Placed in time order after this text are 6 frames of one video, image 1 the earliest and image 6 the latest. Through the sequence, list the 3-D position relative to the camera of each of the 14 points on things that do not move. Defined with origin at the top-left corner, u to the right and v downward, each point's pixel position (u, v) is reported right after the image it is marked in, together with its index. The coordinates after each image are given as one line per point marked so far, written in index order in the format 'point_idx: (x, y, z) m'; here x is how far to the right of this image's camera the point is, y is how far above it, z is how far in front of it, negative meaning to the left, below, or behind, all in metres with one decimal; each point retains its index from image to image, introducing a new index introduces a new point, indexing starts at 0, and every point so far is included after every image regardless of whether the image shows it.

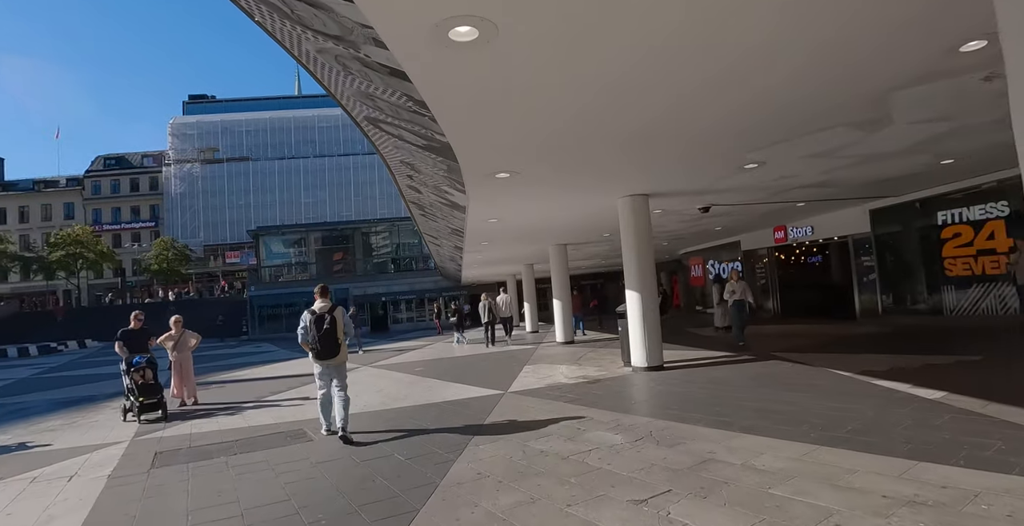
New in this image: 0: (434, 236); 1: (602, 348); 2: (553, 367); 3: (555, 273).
0: (-2.4, +0.8, +17.8) m
1: (+2.4, -2.2, +14.5) m
2: (+0.9, -2.3, +12.3) m
3: (+1.4, -0.4, +18.2) m
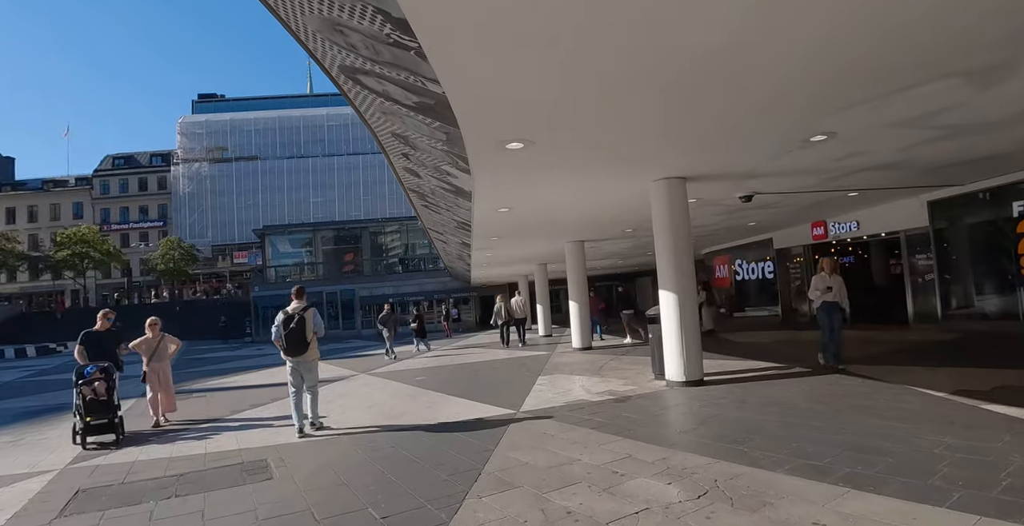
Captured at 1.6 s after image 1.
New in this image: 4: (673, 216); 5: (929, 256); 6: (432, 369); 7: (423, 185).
0: (-2.0, +0.9, +16.3) m
1: (+2.6, -2.2, +12.9) m
2: (+1.1, -2.2, +10.7) m
3: (+1.7, -0.3, +16.5) m
4: (+2.6, +0.7, +8.8) m
5: (+10.4, +0.2, +13.9) m
6: (-2.1, -2.8, +14.7) m
7: (-1.7, +1.5, +10.5) m
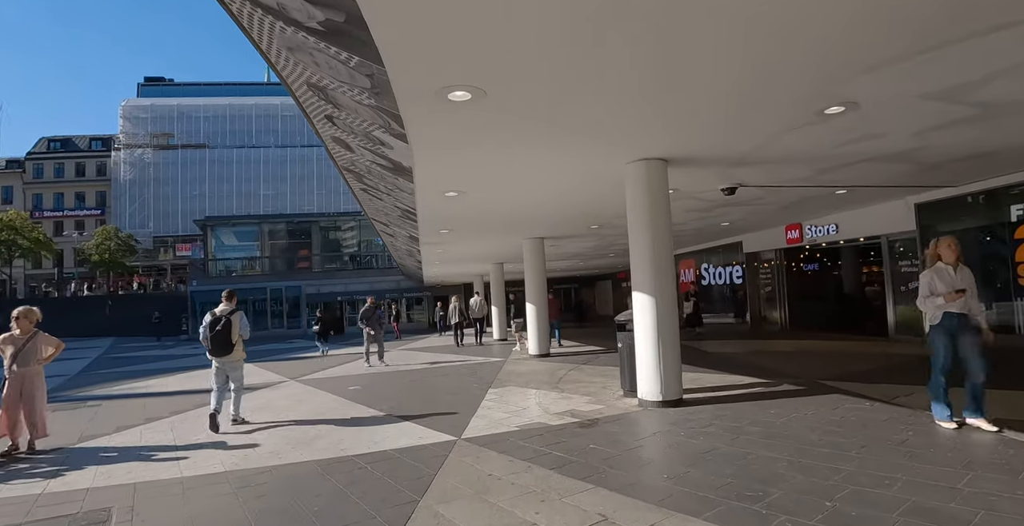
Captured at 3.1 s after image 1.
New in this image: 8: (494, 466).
0: (-3.2, +1.0, +14.5) m
1: (+1.6, -2.1, +11.5) m
2: (+0.2, -2.1, +9.2) m
3: (+0.5, -0.3, +15.1) m
4: (+1.9, +0.8, +7.5) m
5: (+9.4, 0.0, +13.0) m
6: (-3.3, -2.6, +13.0) m
7: (-2.4, +1.6, +8.8) m
8: (-0.2, -1.9, +5.2) m
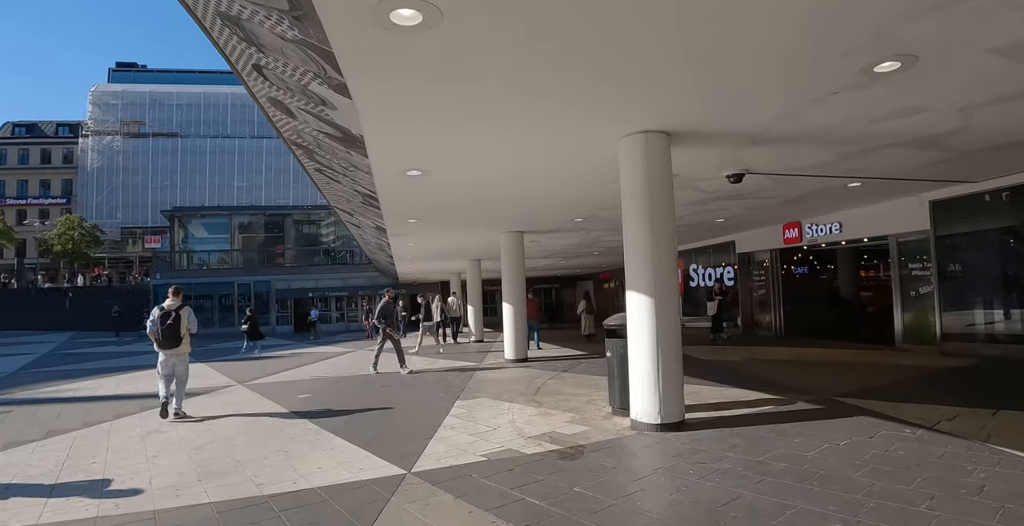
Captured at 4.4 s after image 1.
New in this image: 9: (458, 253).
0: (-3.8, +1.2, +13.1) m
1: (+1.1, -2.0, +10.2) m
2: (-0.2, -2.0, +7.9) m
3: (-0.1, -0.2, +13.8) m
4: (+1.6, +0.8, +6.2) m
5: (+8.9, -0.1, +12.0) m
6: (-3.8, -2.5, +11.6) m
7: (-2.8, +1.8, +7.4) m
8: (-0.5, -1.8, +3.9) m
9: (-1.9, +0.4, +19.3) m
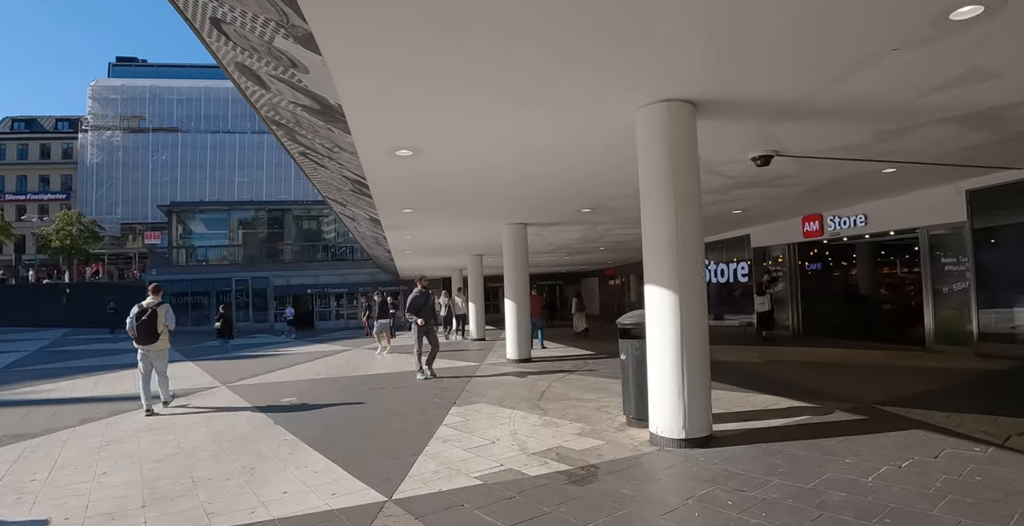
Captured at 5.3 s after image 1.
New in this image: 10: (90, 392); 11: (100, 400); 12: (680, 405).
0: (-3.7, +1.4, +12.3) m
1: (+1.1, -1.9, +9.4) m
2: (-0.2, -1.9, +7.1) m
3: (-0.1, -0.1, +13.0) m
4: (+1.6, +0.9, +5.4) m
5: (+8.9, 0.0, +11.1) m
6: (-3.8, -2.3, +10.8) m
7: (-2.8, +1.9, +6.6) m
8: (-0.5, -1.7, +3.1) m
9: (-1.8, +0.5, +18.5) m
10: (-8.8, -2.8, +11.7) m
11: (-7.5, -2.5, +10.2) m
12: (+1.5, -1.3, +5.2) m
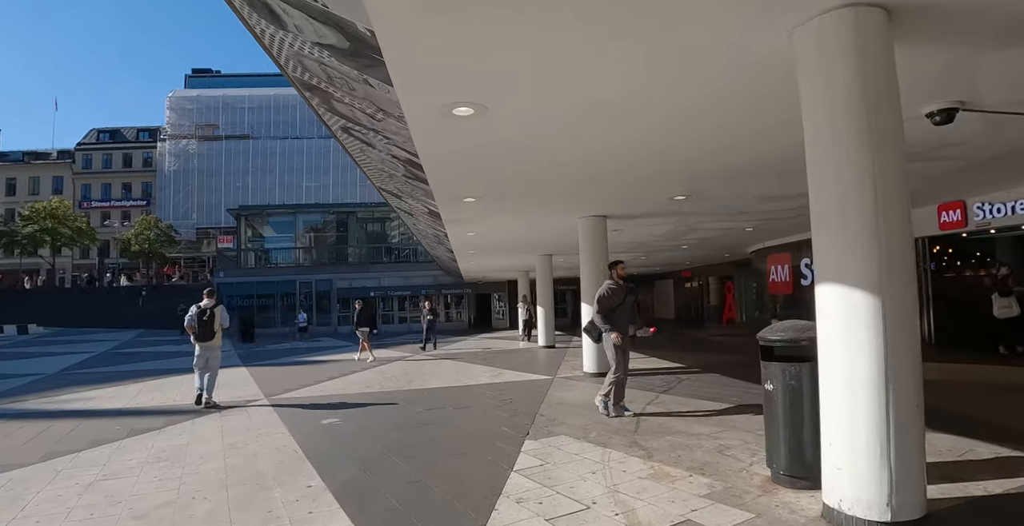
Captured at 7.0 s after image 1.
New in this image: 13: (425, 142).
0: (-2.3, +1.4, +11.0) m
1: (+2.2, -1.9, +7.6) m
2: (+0.7, -1.8, +5.4) m
3: (+1.4, 0.0, +11.3) m
4: (+2.3, +1.0, +3.5) m
5: (+10.1, +0.1, +8.5) m
6: (-2.5, -2.3, +9.5) m
7: (-1.9, +1.9, +5.2) m
8: (0.0, -1.6, +1.5) m
9: (+0.3, +0.5, +16.9) m
10: (-7.4, -2.8, +10.9) m
11: (-6.3, -2.5, +9.3) m
12: (+2.2, -1.2, +3.4) m
13: (-1.0, +1.4, +6.4) m
